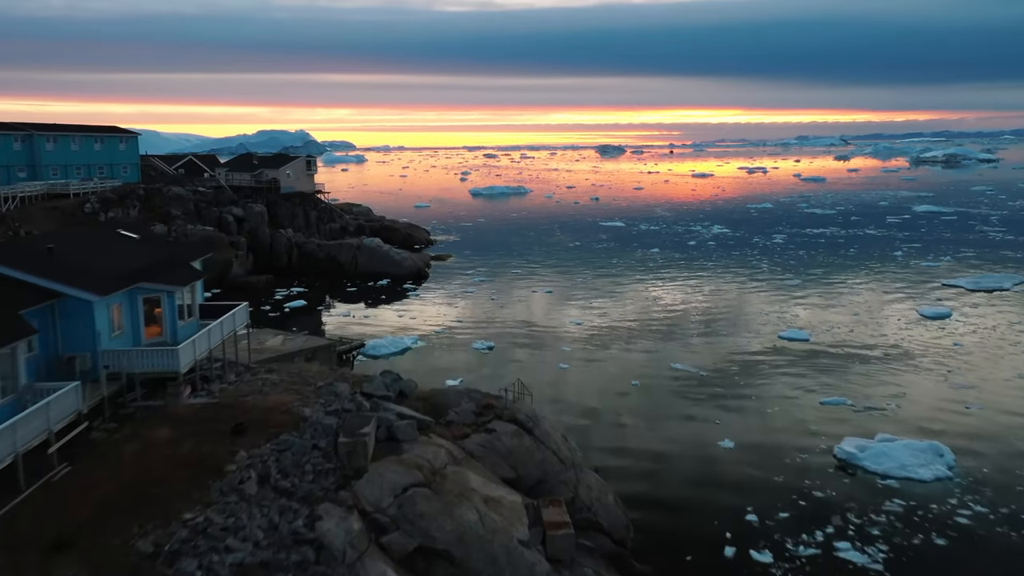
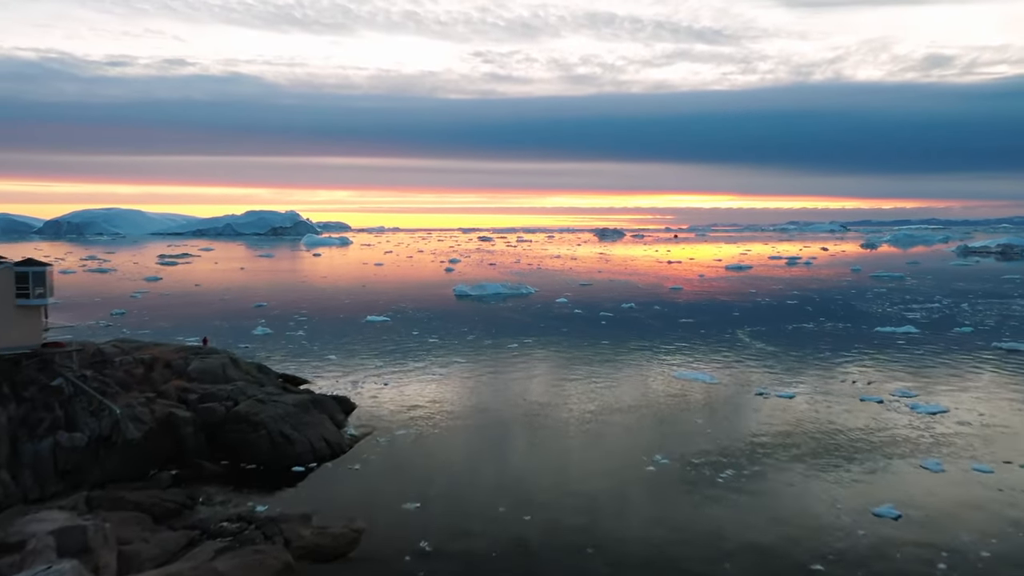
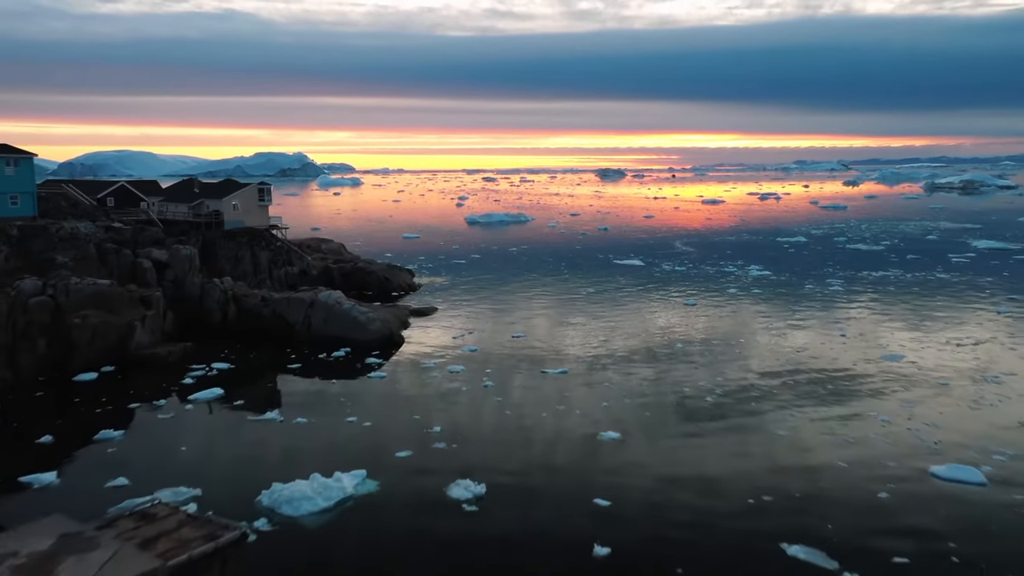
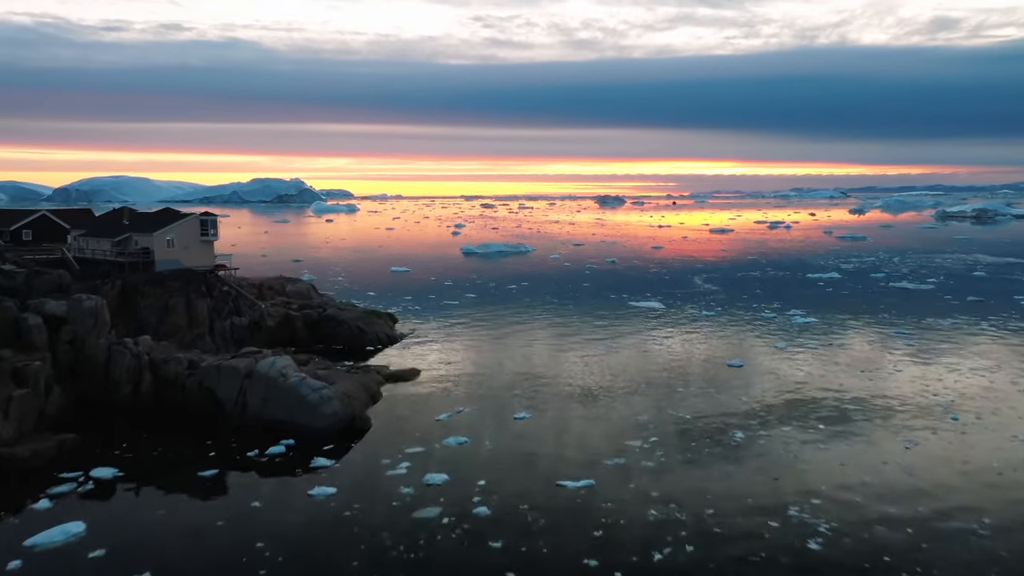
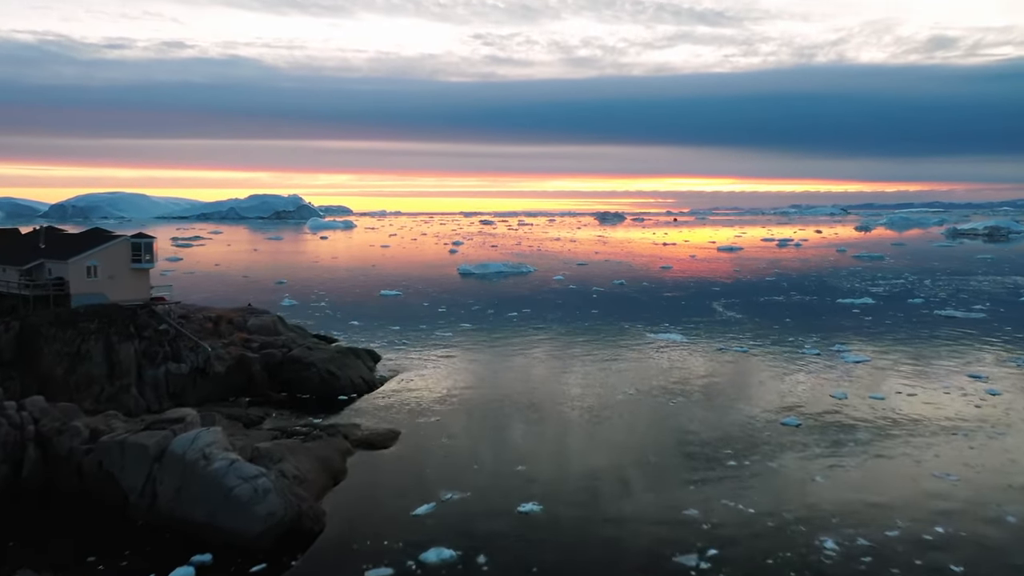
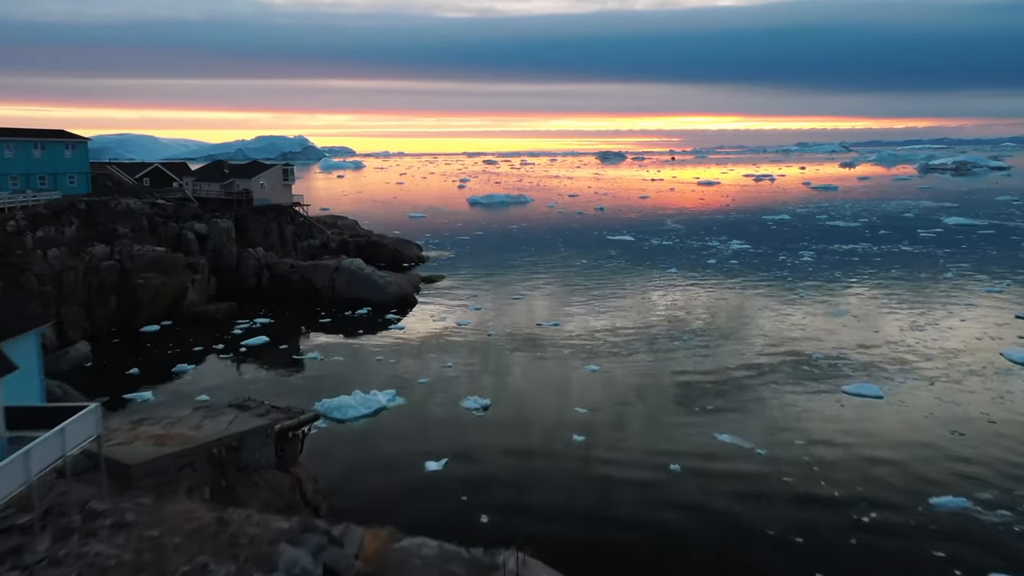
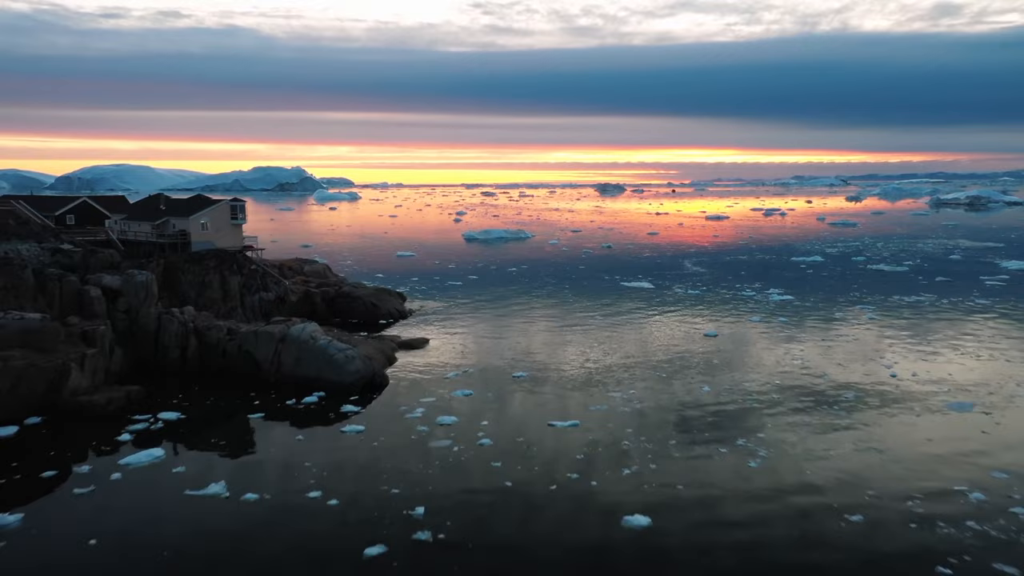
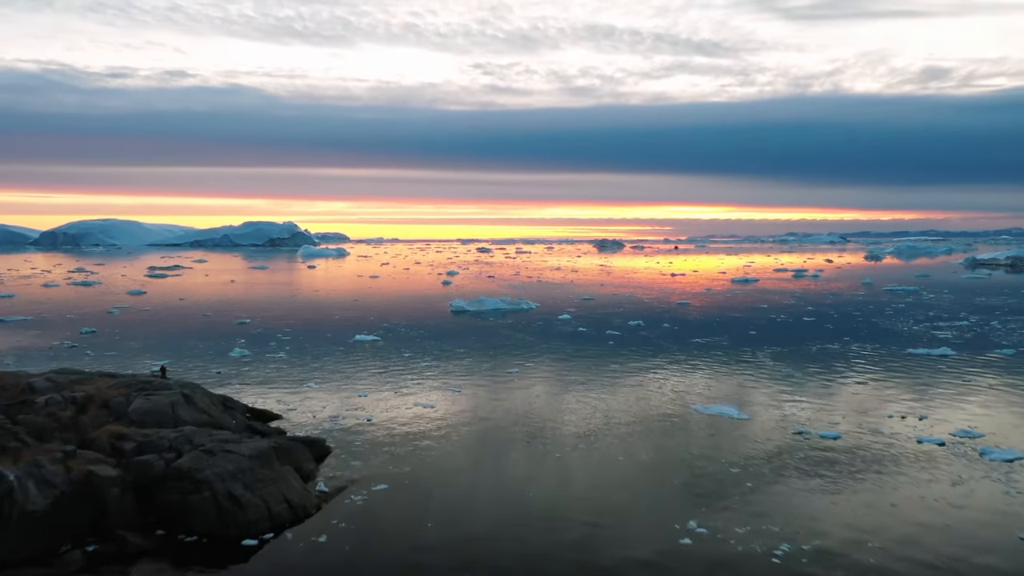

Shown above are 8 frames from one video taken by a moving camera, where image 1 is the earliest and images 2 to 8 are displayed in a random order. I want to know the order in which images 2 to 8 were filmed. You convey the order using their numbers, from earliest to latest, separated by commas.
6, 3, 7, 4, 5, 2, 8
